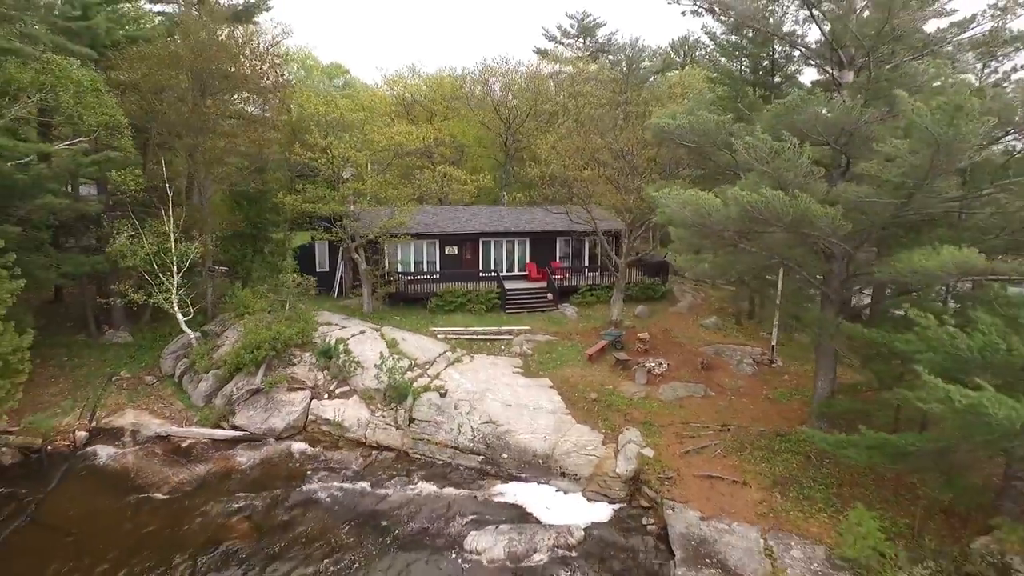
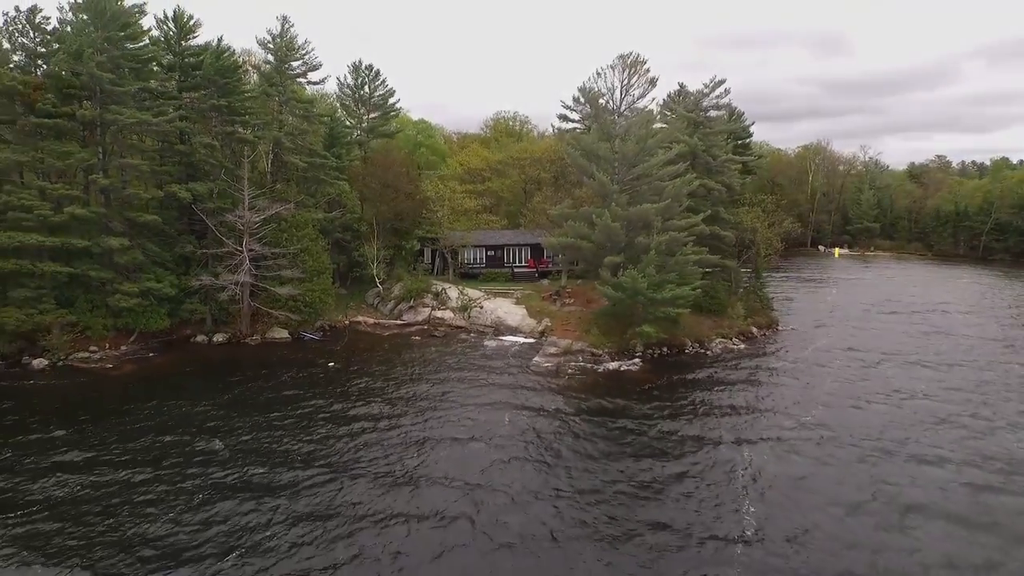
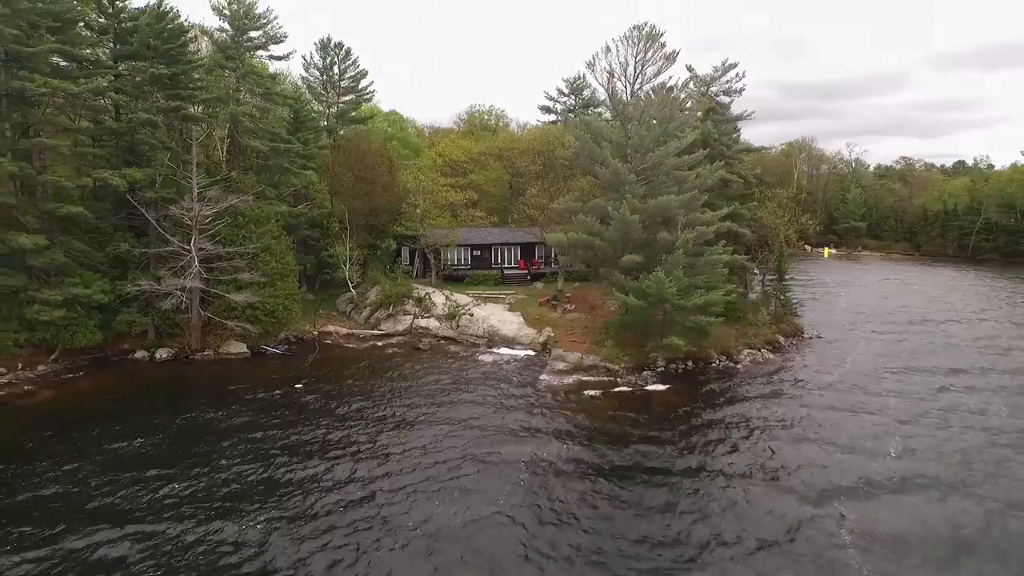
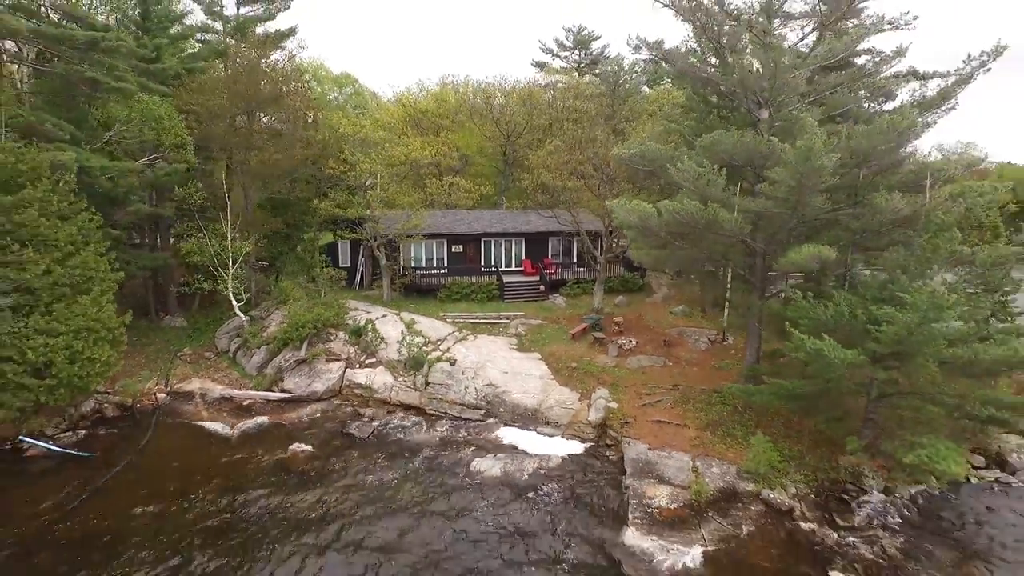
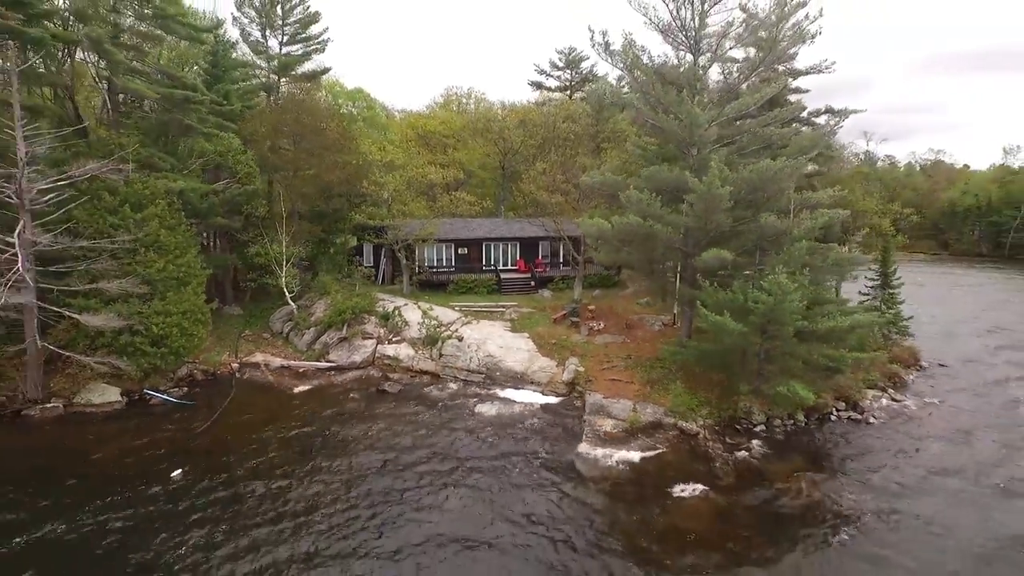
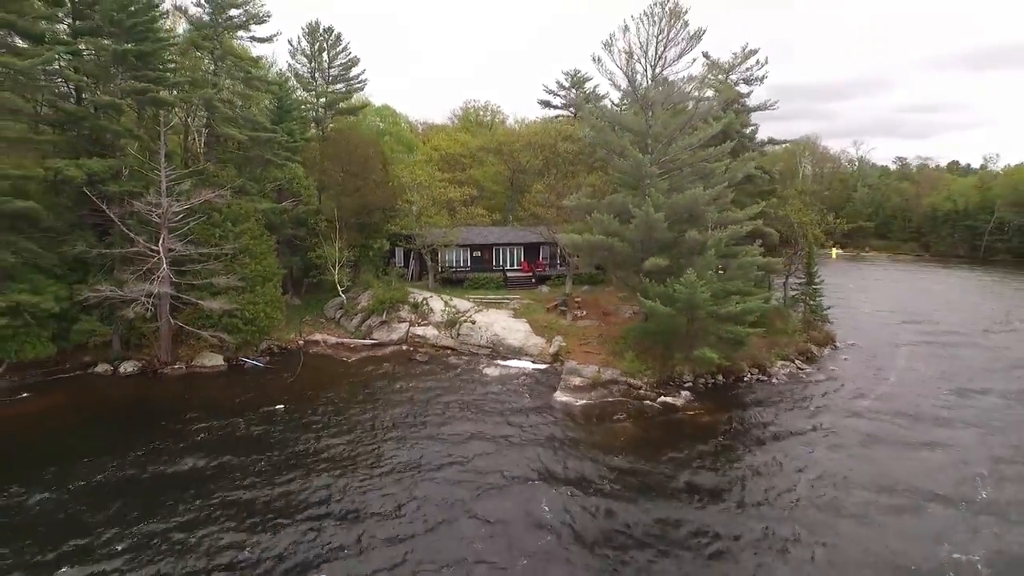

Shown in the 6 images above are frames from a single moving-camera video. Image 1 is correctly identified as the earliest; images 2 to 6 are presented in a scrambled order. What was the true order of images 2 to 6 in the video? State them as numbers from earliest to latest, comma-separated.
4, 5, 6, 3, 2
